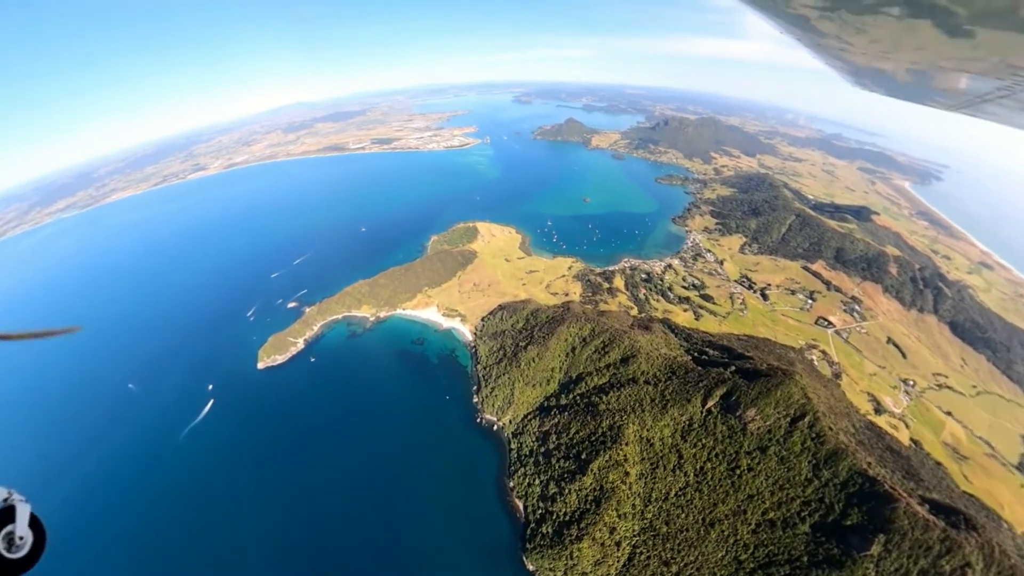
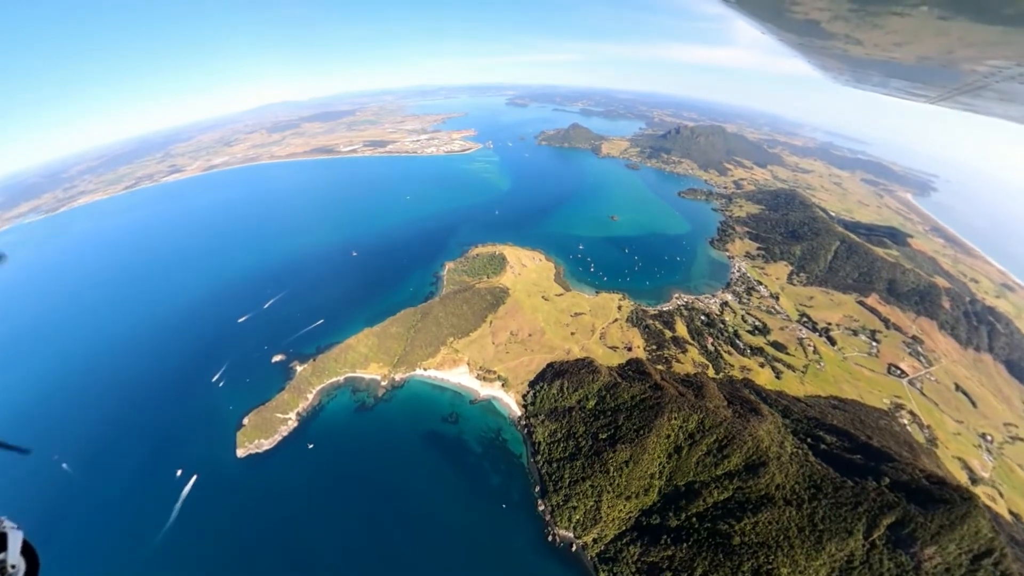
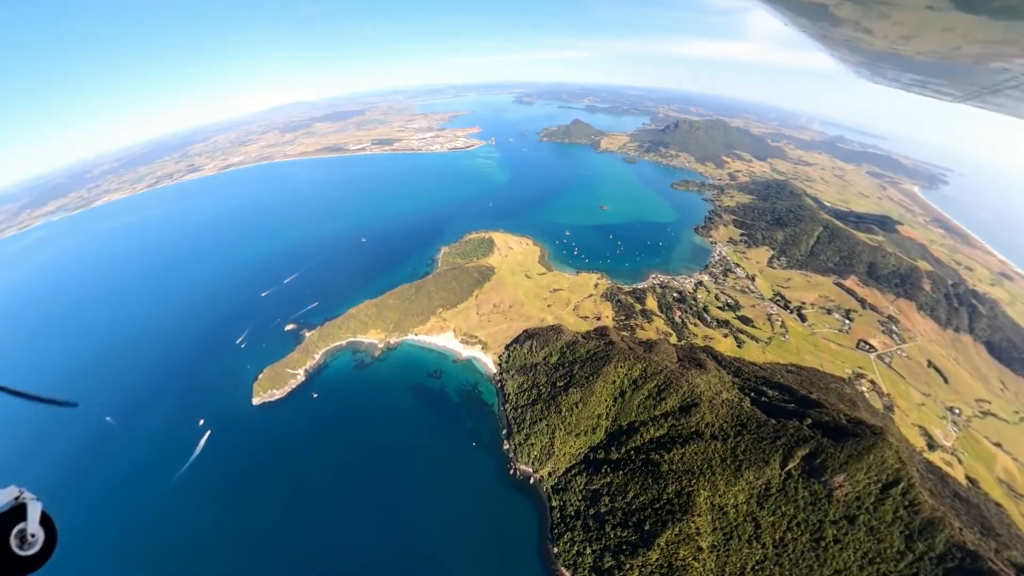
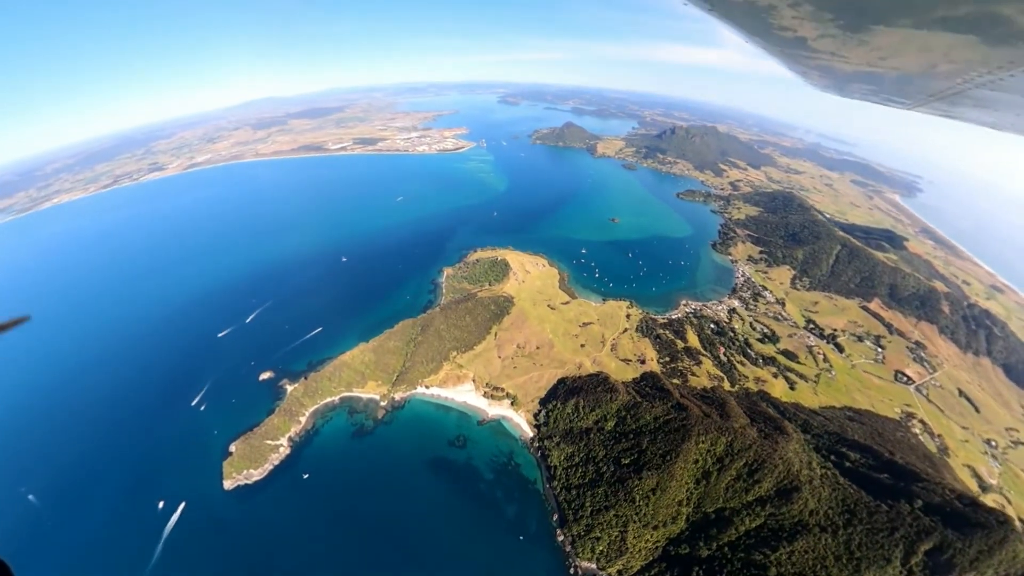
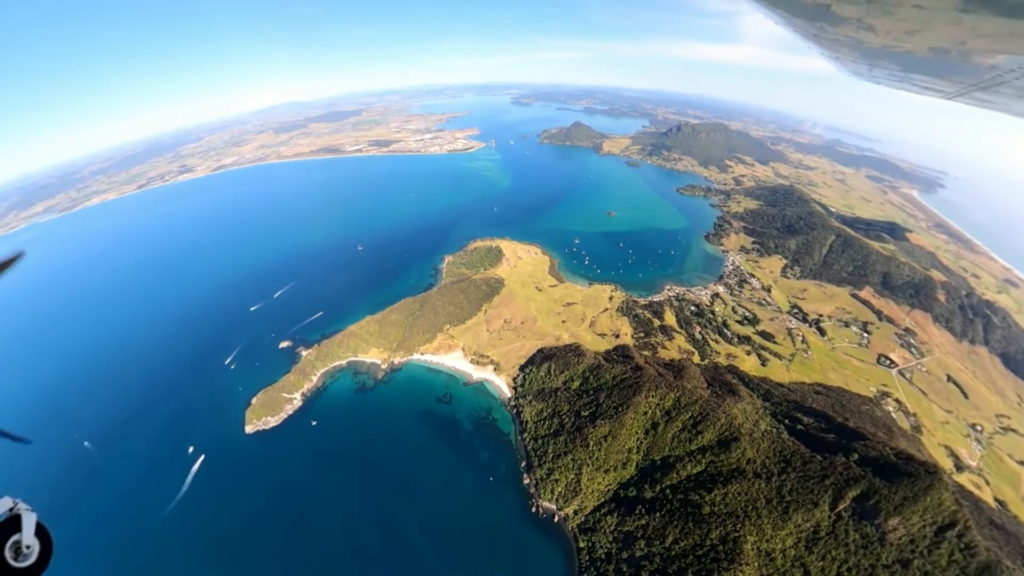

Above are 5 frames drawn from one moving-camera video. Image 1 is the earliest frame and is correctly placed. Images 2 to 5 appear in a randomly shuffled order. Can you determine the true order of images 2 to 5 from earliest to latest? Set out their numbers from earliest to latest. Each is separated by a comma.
3, 5, 2, 4
